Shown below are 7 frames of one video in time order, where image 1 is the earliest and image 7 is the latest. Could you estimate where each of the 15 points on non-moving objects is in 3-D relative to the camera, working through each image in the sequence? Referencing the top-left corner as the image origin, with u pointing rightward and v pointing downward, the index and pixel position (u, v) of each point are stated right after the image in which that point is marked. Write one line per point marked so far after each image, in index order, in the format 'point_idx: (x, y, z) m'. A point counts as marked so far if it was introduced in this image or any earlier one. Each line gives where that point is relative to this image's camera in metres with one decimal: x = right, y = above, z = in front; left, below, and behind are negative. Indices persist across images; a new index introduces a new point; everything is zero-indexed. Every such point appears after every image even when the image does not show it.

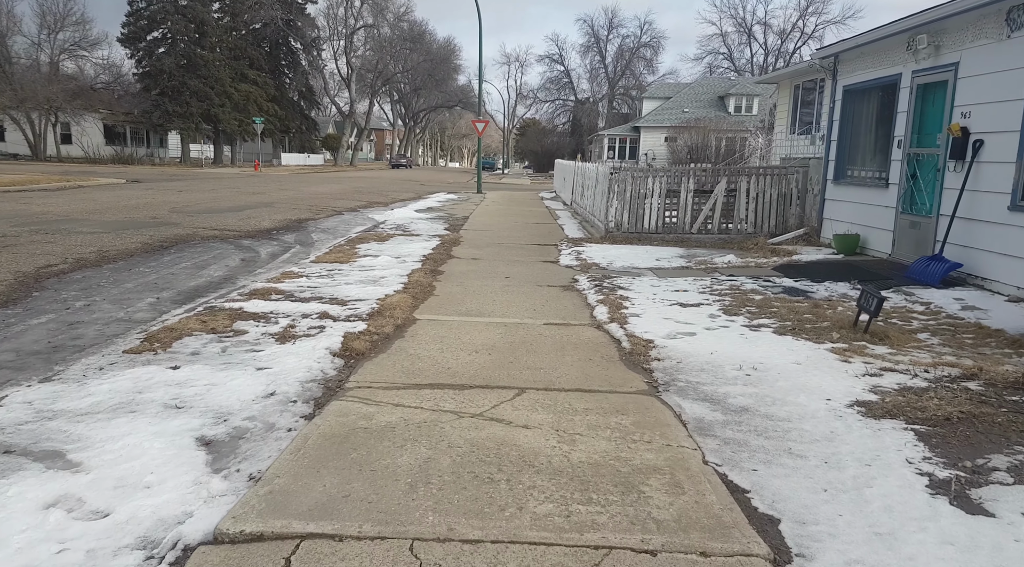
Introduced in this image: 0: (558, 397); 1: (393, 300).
0: (+0.3, -0.7, +4.9) m
1: (-1.2, -0.2, +7.7) m
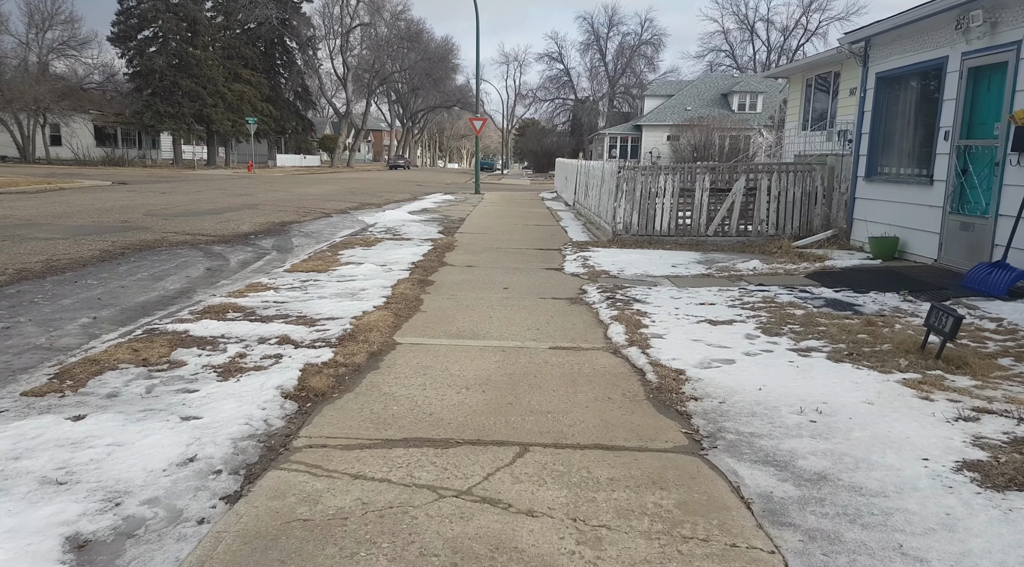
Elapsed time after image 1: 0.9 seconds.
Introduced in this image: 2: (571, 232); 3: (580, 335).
0: (+0.3, -0.9, +3.7) m
1: (-1.2, -0.3, +6.5) m
2: (+1.1, +1.0, +14.6) m
3: (+0.6, -0.4, +6.5) m
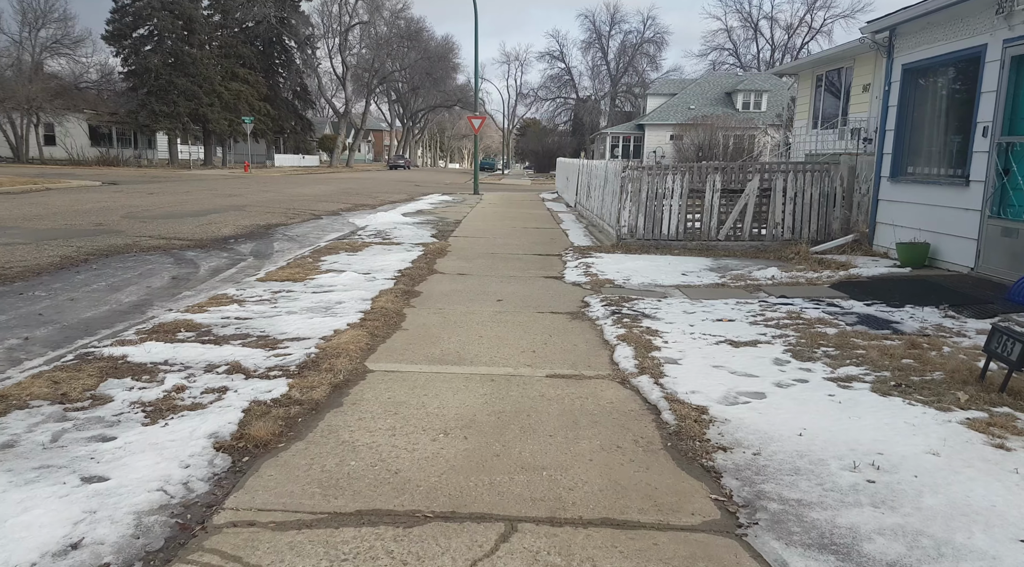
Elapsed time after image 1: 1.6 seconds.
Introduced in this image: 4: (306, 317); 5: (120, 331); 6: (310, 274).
0: (+0.2, -1.0, +2.8) m
1: (-1.3, -0.4, +5.6) m
2: (+1.1, +0.9, +13.8) m
3: (+0.5, -0.6, +5.6) m
4: (-1.8, -0.3, +6.6) m
5: (-3.1, -0.4, +6.1) m
6: (-2.4, +0.1, +9.0) m
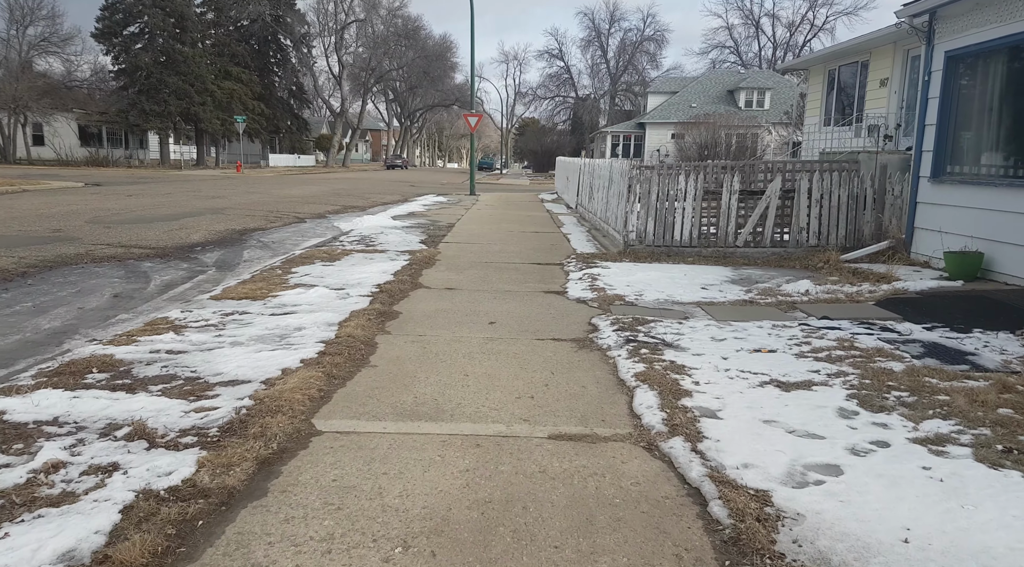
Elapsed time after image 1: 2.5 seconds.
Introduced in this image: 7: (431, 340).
0: (+0.2, -1.2, +1.7) m
1: (-1.3, -0.6, +4.4) m
2: (+1.0, +0.7, +12.6) m
3: (+0.5, -0.7, +4.4) m
4: (-1.8, -0.5, +5.4) m
5: (-3.2, -0.6, +4.9) m
6: (-2.4, -0.1, +7.8) m
7: (-0.6, -0.4, +5.9) m
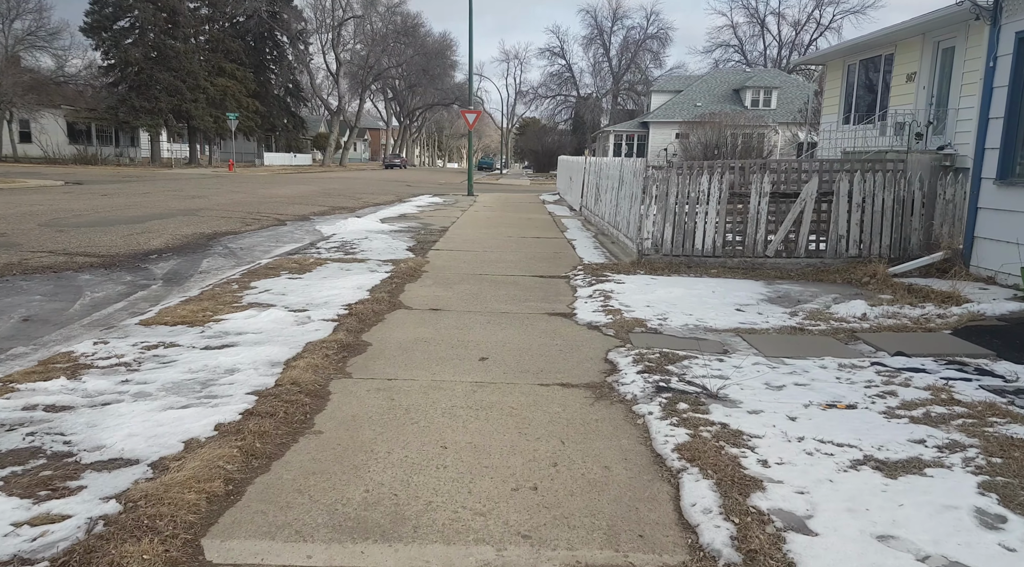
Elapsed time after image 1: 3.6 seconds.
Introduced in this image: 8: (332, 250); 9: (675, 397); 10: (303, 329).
0: (+0.2, -1.3, +0.3) m
1: (-1.3, -0.8, +3.1) m
2: (+1.0, +0.5, +11.2) m
3: (+0.5, -0.9, +3.1) m
4: (-1.9, -0.7, +4.1) m
5: (-3.2, -0.7, +3.5) m
6: (-2.5, -0.2, +6.4) m
7: (-0.6, -0.6, +4.5) m
8: (-2.6, +0.5, +10.8) m
9: (+0.9, -0.7, +4.4) m
10: (-1.6, -0.4, +5.9) m
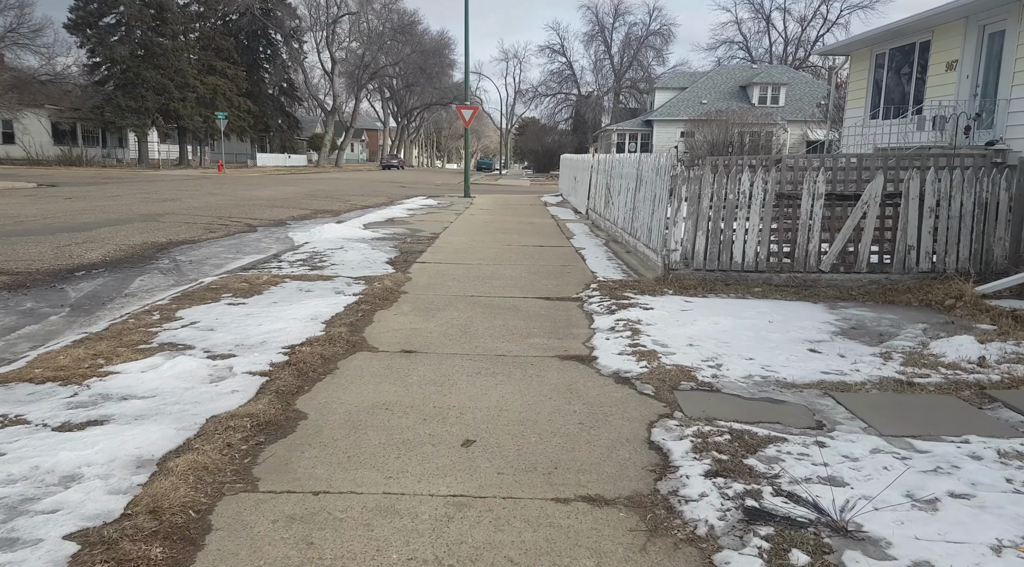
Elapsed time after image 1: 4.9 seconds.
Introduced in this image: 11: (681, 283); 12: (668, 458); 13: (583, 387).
0: (+0.2, -1.6, -1.4) m
1: (-1.3, -1.0, +1.4) m
2: (+1.0, +0.3, +9.5) m
3: (+0.5, -1.1, +1.4) m
4: (-1.9, -0.9, +2.4) m
5: (-3.2, -1.0, +1.8) m
6: (-2.5, -0.5, +4.7) m
7: (-0.6, -0.8, +2.8) m
8: (-2.6, +0.2, +9.1) m
9: (+0.9, -0.9, +2.7) m
10: (-1.6, -0.6, +4.2) m
11: (+1.8, 0.0, +8.0) m
12: (+0.7, -0.8, +3.3) m
13: (+0.4, -0.6, +4.4) m
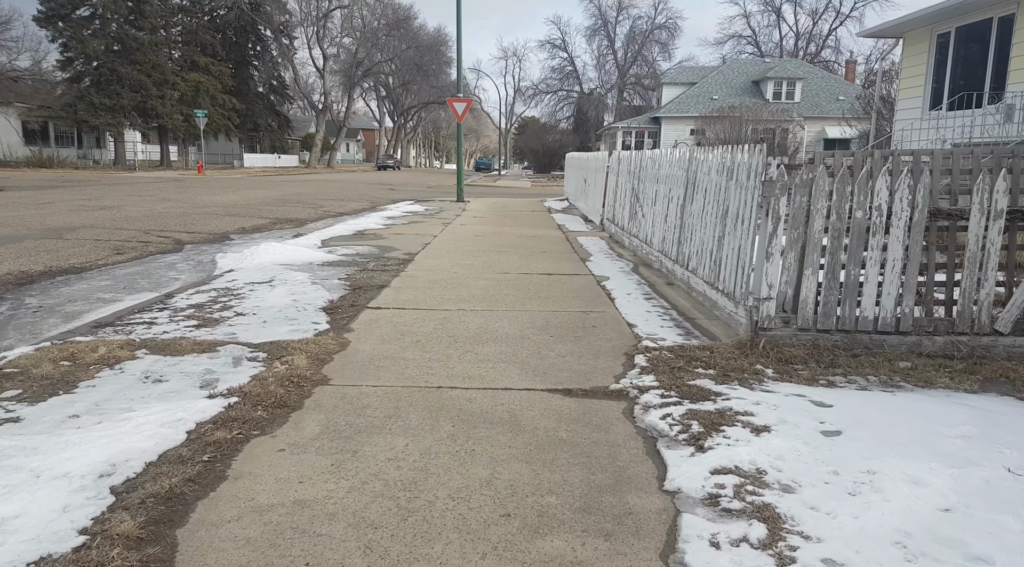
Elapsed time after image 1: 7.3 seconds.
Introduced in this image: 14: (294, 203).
0: (+0.1, -2.0, -4.4) m
1: (-1.4, -1.5, -1.6) m
2: (+1.0, -0.2, +6.6) m
3: (+0.4, -1.6, -1.6) m
4: (-1.9, -1.3, -0.6) m
5: (-3.2, -1.4, -1.1) m
6: (-2.5, -0.9, +1.8) m
7: (-0.7, -1.3, -0.1) m
8: (-2.6, -0.2, +6.2) m
9: (+0.9, -1.3, -0.3) m
10: (-1.6, -1.0, +1.2) m
11: (+1.7, -0.5, +5.1) m
12: (+0.7, -1.2, +0.4) m
13: (+0.4, -1.1, +1.4) m
14: (-5.6, +2.1, +19.7) m
